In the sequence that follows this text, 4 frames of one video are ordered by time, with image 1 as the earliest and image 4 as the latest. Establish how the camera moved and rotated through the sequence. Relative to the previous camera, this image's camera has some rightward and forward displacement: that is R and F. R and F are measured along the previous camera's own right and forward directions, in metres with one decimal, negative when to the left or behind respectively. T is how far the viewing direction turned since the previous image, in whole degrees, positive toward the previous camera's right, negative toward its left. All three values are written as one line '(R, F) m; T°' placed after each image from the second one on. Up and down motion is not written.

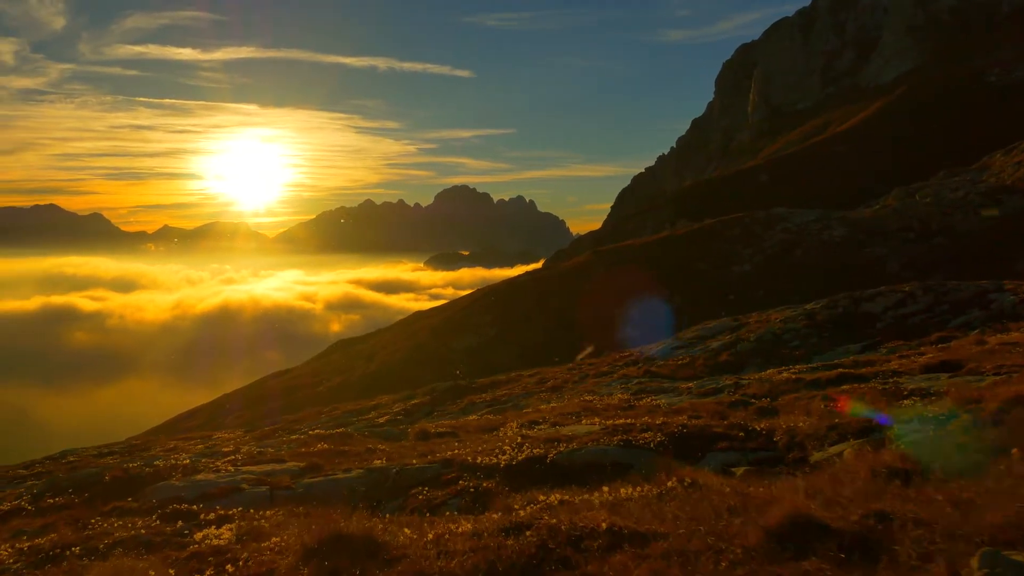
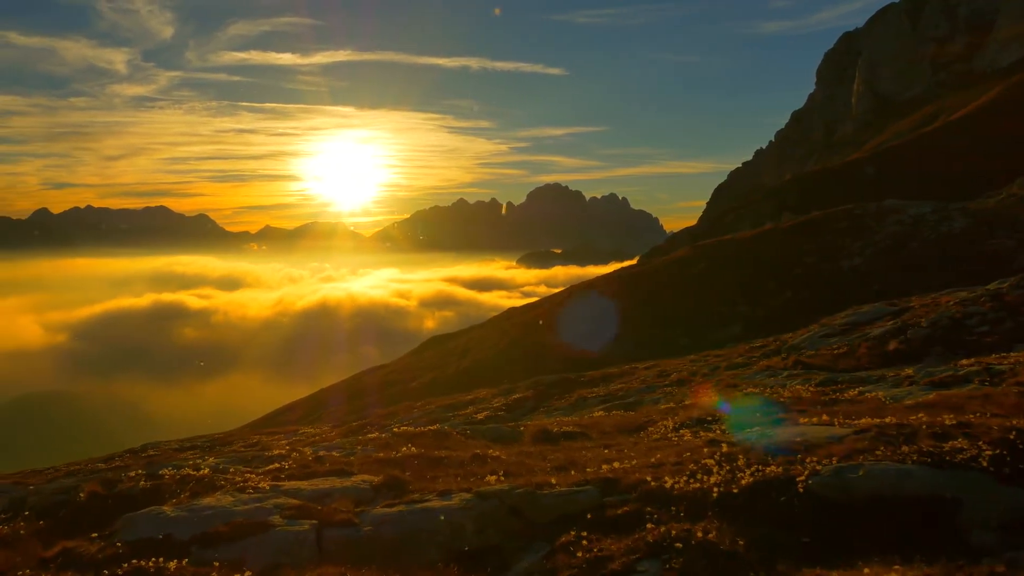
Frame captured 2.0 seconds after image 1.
(-1.3, +6.9) m; -6°
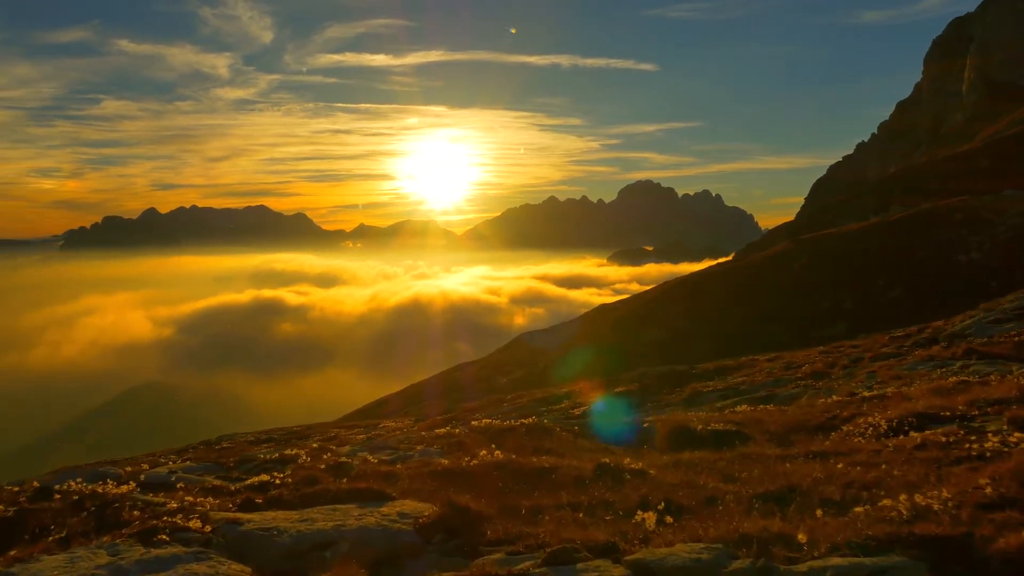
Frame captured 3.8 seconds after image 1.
(-0.6, +5.9) m; -6°
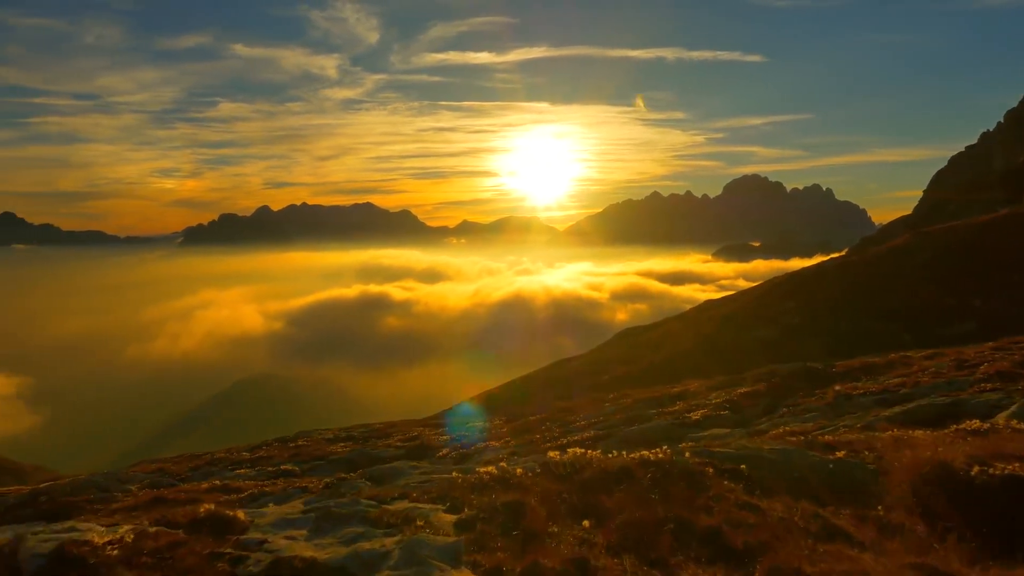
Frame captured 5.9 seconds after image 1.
(-0.1, +6.5) m; -6°
